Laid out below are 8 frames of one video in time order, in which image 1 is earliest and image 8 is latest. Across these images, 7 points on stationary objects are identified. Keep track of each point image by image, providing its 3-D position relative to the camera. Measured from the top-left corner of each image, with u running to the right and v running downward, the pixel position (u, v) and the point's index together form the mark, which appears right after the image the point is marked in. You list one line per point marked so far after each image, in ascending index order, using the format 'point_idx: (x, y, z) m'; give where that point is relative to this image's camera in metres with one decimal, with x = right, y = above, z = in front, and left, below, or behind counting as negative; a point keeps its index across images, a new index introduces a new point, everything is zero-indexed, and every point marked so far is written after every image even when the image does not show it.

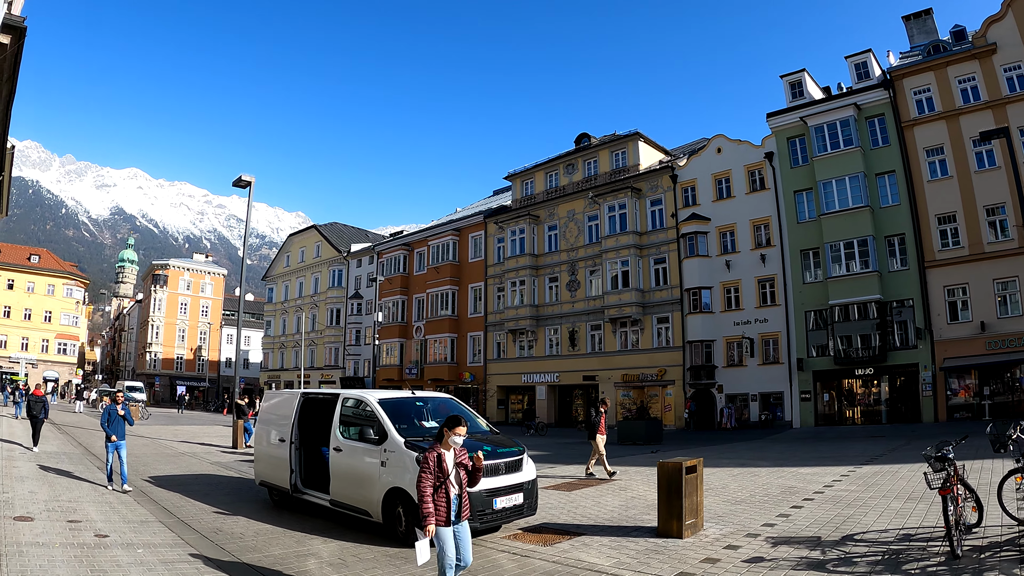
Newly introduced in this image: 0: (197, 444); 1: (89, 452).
0: (-8.3, -4.2, +17.4) m
1: (-9.6, -3.7, +14.7) m
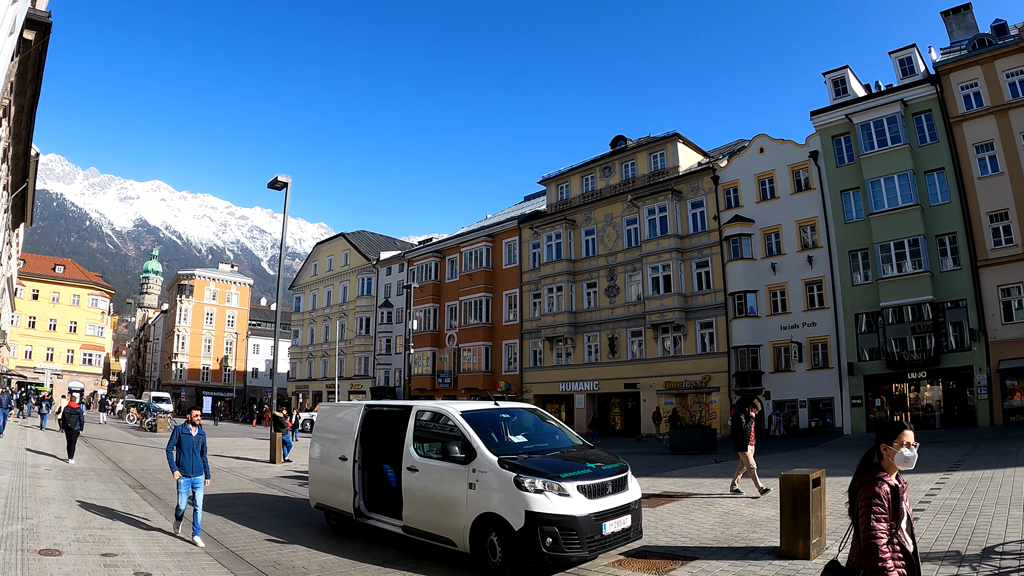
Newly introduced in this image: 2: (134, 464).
0: (-6.9, -4.3, +16.2) m
1: (-8.2, -3.8, +13.5) m
2: (-8.2, -3.9, +14.2) m
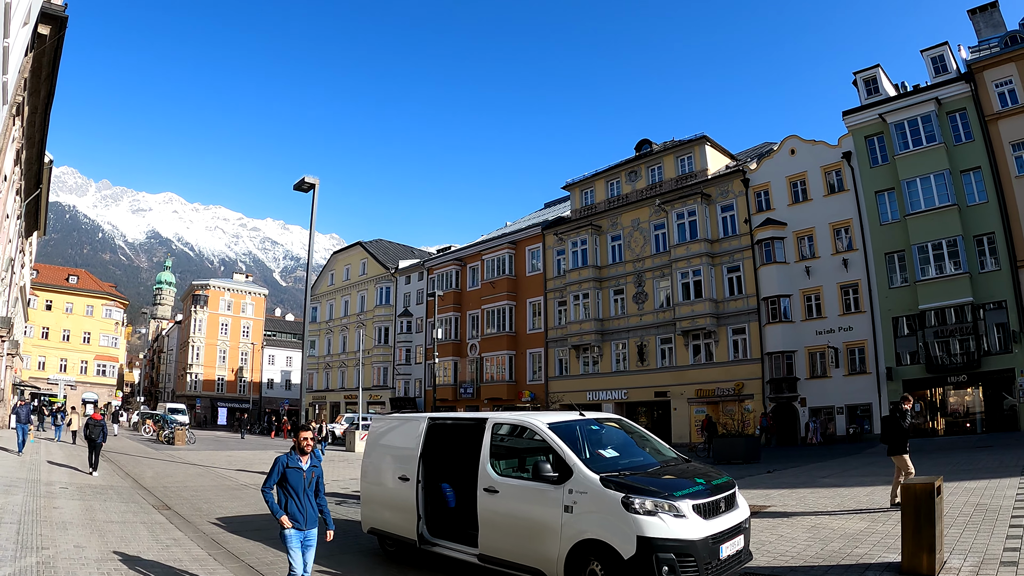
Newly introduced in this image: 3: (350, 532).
0: (-5.8, -4.3, +15.1) m
1: (-7.1, -3.8, +12.5) m
2: (-7.2, -3.9, +13.1) m
3: (-2.3, -3.5, +9.2) m
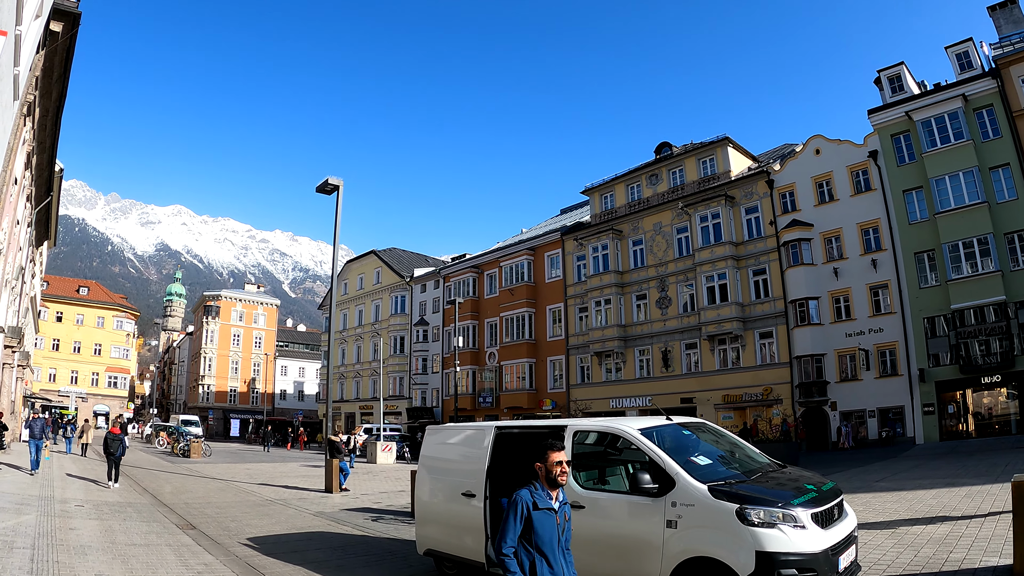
0: (-4.9, -4.4, +14.2) m
1: (-6.3, -3.8, +11.6) m
2: (-6.3, -4.0, +12.3) m
3: (-1.5, -3.4, +8.4) m
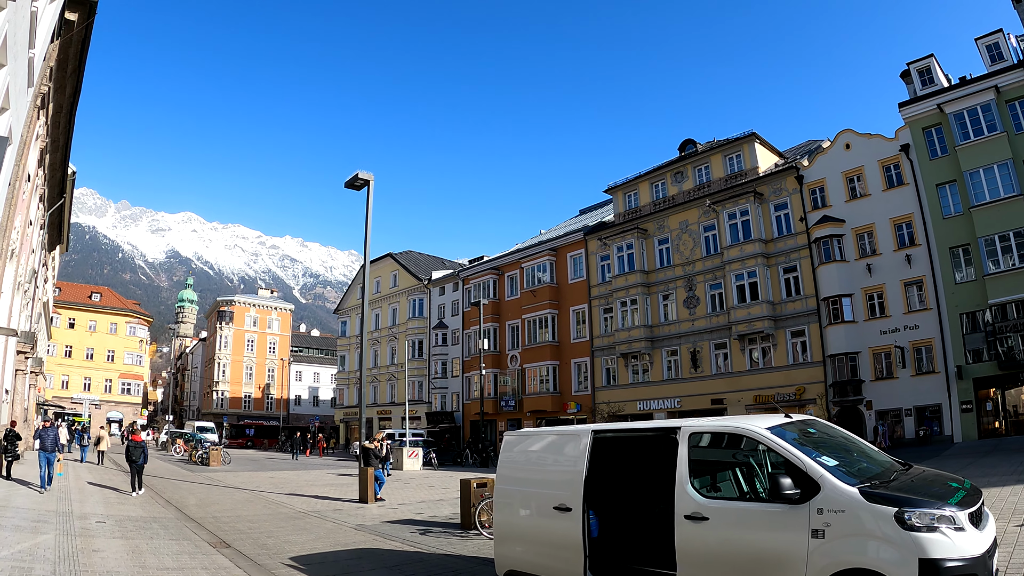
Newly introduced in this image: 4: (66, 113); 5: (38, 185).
0: (-3.9, -4.3, +13.3) m
1: (-5.4, -3.8, +10.7) m
2: (-5.4, -3.9, +11.4) m
3: (-0.6, -3.3, +7.4) m
4: (-13.6, +5.4, +19.7) m
5: (-14.5, +3.2, +19.8) m
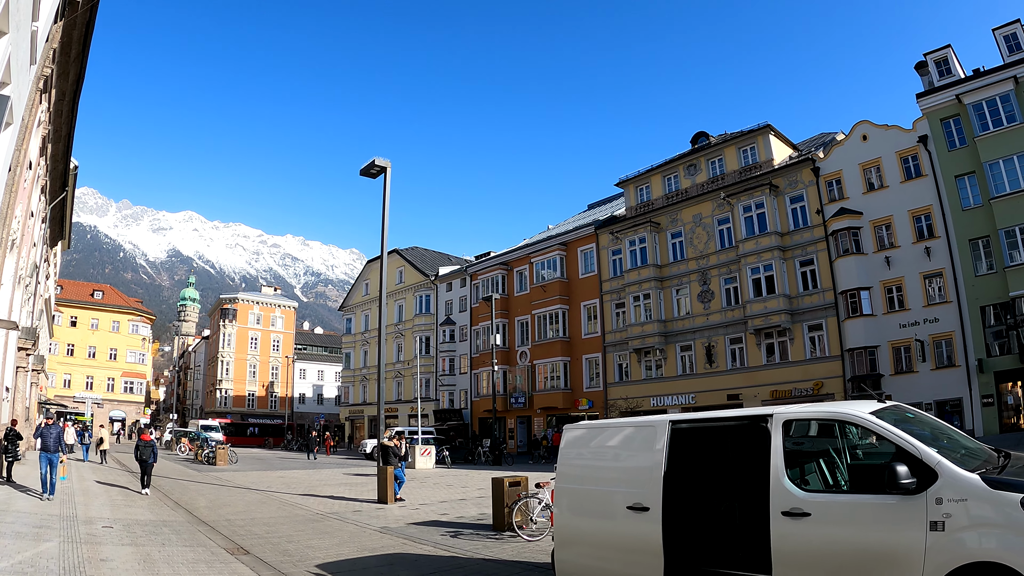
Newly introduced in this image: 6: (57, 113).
0: (-3.4, -4.1, +12.7) m
1: (-4.9, -3.6, +10.1) m
2: (-4.9, -3.7, +10.7) m
3: (-0.1, -3.1, +6.8) m
4: (-13.1, +5.5, +19.1) m
5: (-14.0, +3.3, +19.2) m
6: (-13.3, +5.1, +19.0) m
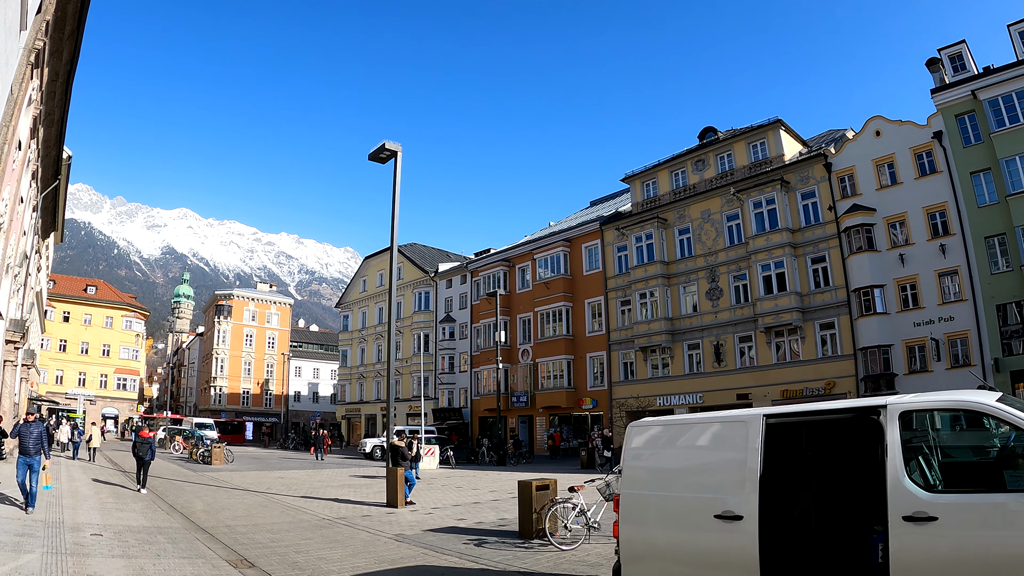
0: (-3.1, -3.9, +11.9) m
1: (-4.5, -3.4, +9.3) m
2: (-4.6, -3.5, +10.0) m
3: (+0.2, -2.9, +6.0) m
4: (-12.7, +5.8, +18.2) m
5: (-13.6, +3.6, +18.3) m
6: (-13.0, +5.4, +18.1) m
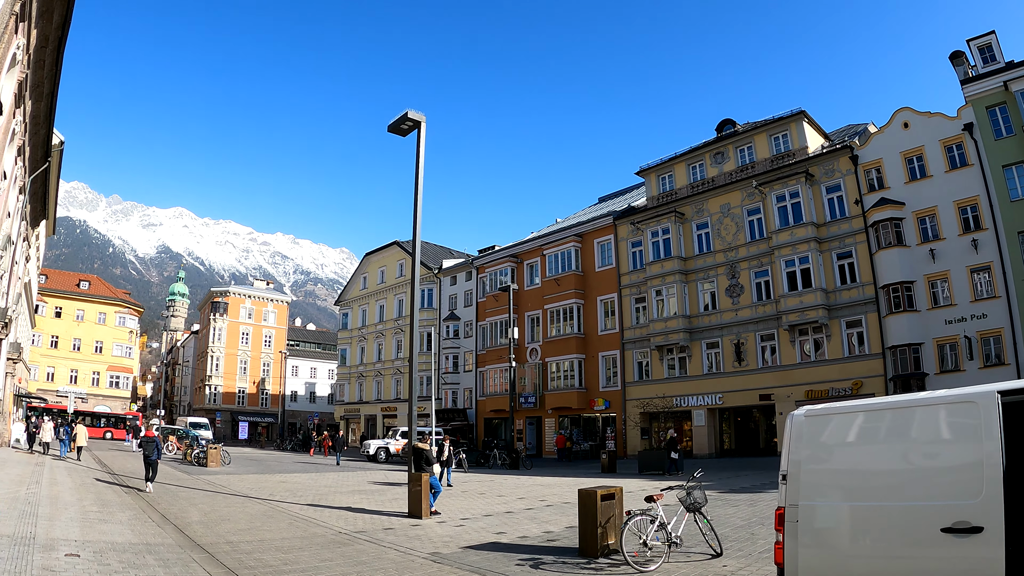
0: (-2.5, -3.6, +10.5) m
1: (-3.9, -3.1, +7.9) m
2: (-3.9, -3.2, +8.6) m
3: (+0.9, -2.6, +4.7) m
4: (-12.1, +6.1, +16.8) m
5: (-13.0, +3.9, +16.9) m
6: (-12.3, +5.7, +16.7) m
